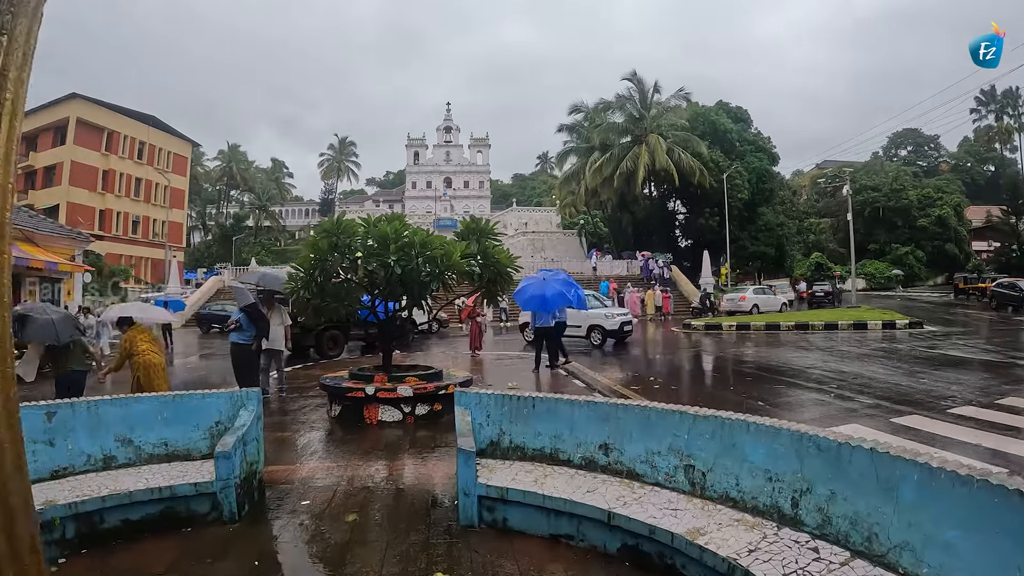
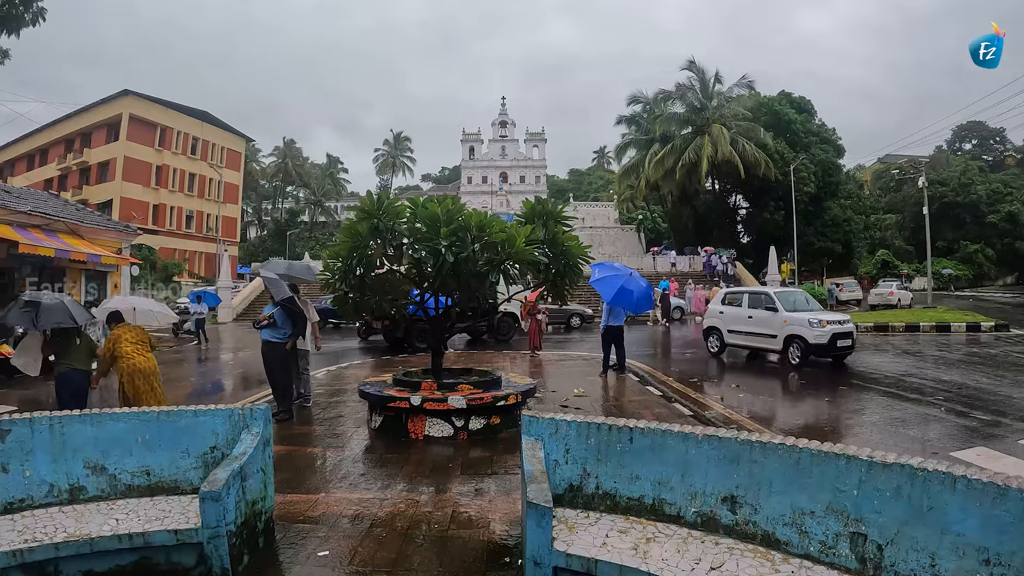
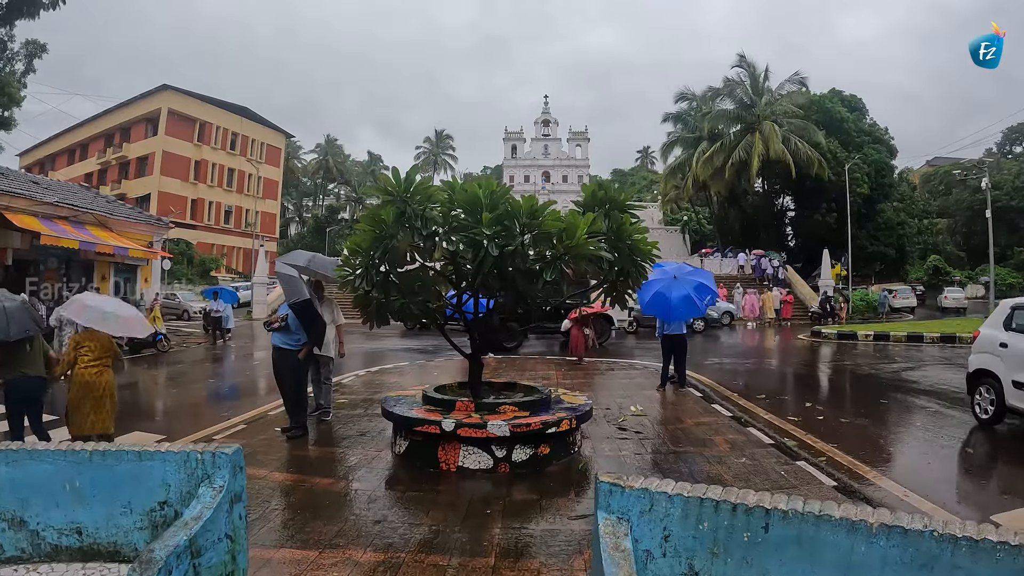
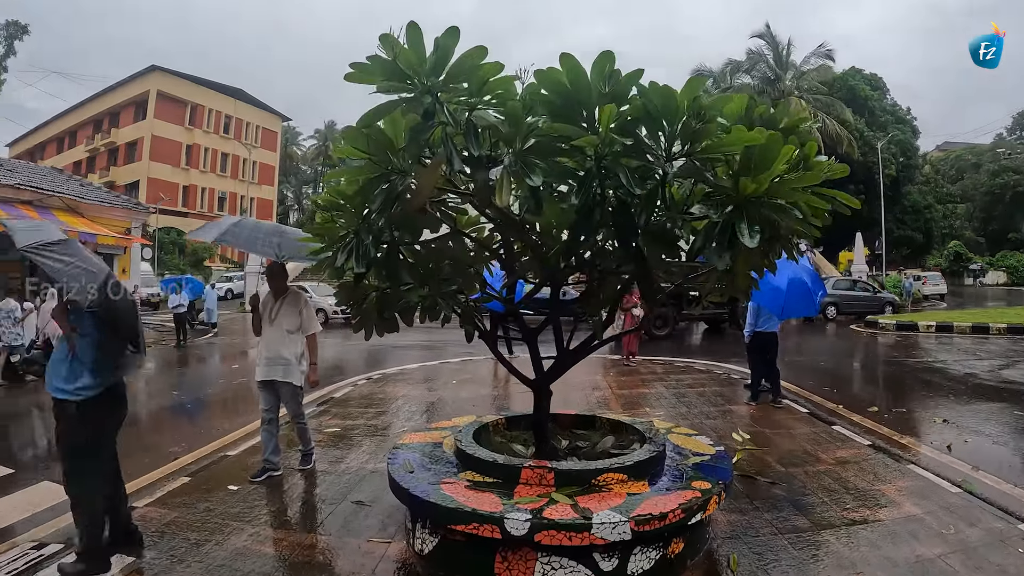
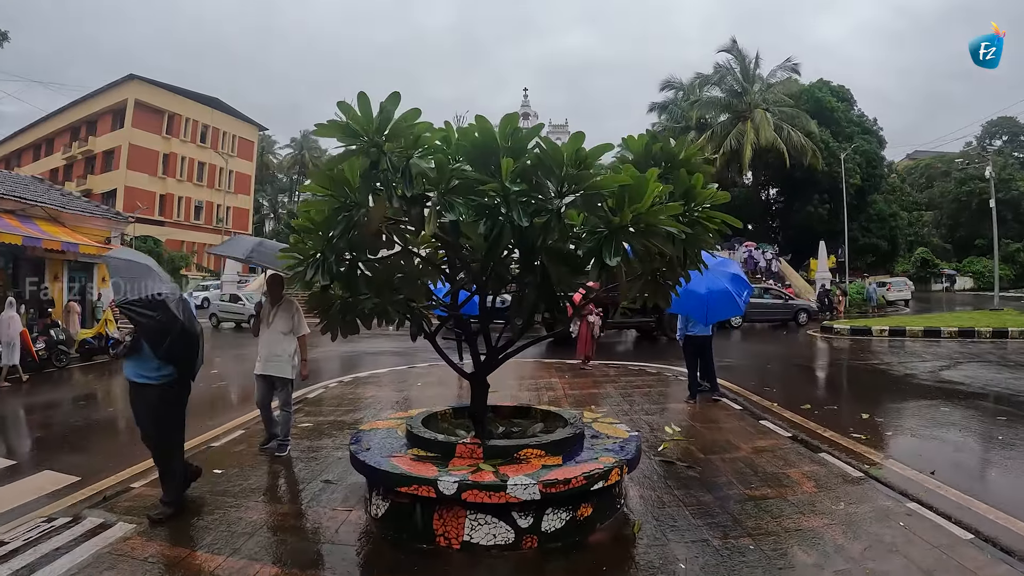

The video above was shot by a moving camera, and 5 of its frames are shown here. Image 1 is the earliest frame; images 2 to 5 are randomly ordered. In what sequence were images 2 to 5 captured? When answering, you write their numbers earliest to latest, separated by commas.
2, 3, 5, 4
